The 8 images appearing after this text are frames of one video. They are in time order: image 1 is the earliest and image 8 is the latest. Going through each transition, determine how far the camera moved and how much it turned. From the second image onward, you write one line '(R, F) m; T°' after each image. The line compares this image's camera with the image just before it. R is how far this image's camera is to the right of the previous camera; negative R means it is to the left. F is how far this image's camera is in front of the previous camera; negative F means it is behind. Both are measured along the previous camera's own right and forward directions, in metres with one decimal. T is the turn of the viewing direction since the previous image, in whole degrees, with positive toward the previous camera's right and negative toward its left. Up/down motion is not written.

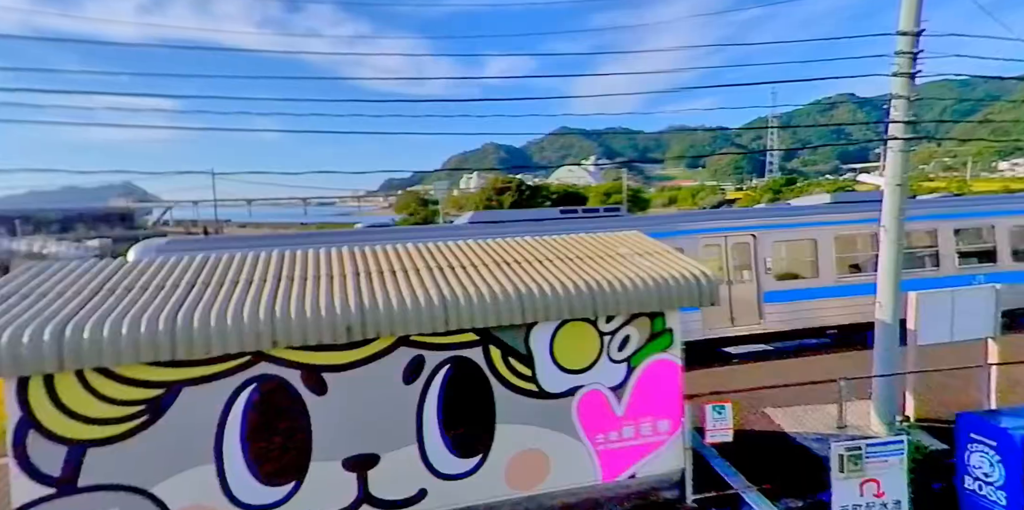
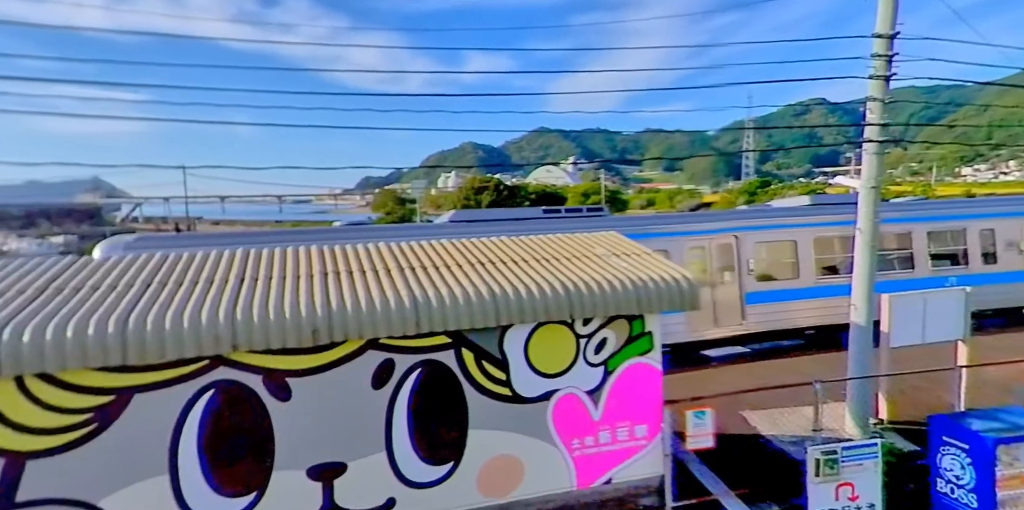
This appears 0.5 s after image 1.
(0.0, +0.2) m; +2°
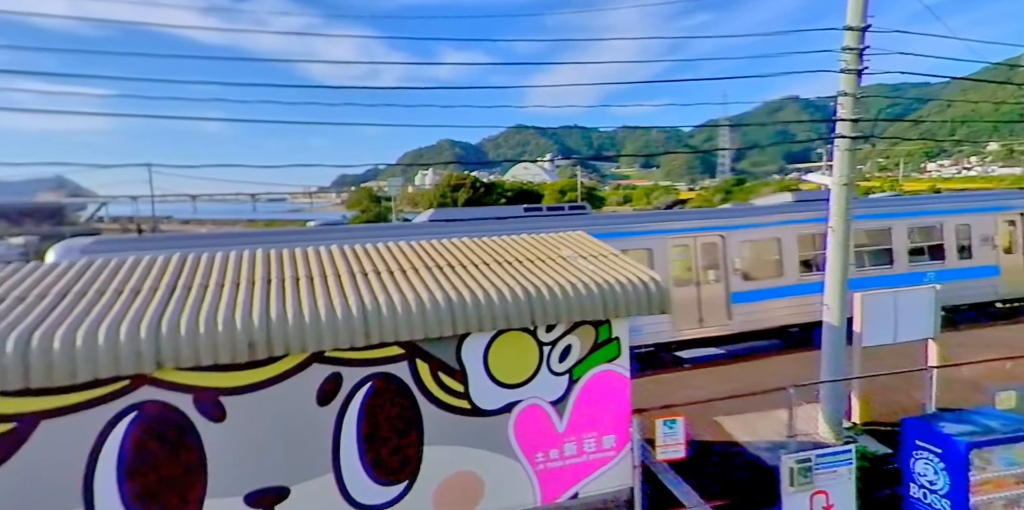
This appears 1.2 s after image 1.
(+0.2, +0.3) m; +2°
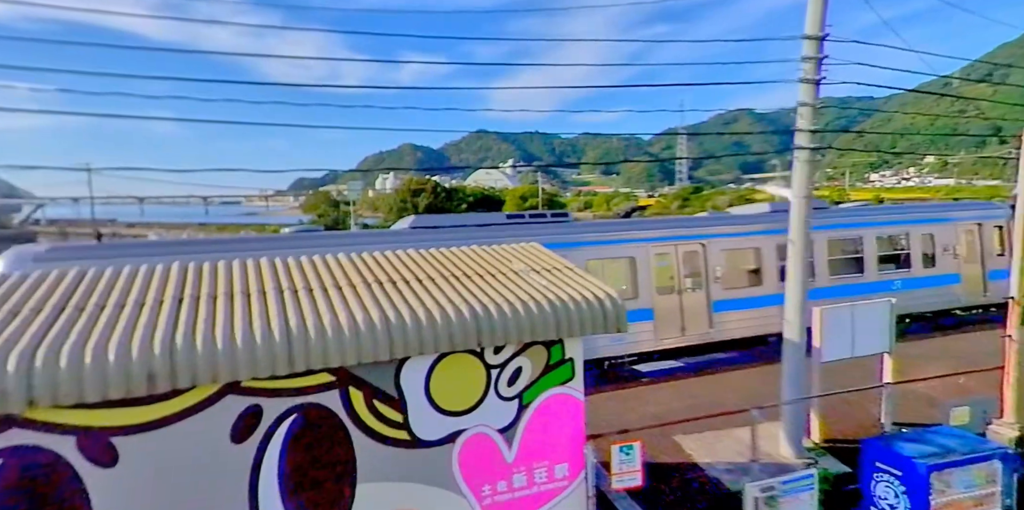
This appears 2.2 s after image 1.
(+0.1, +0.4) m; +4°
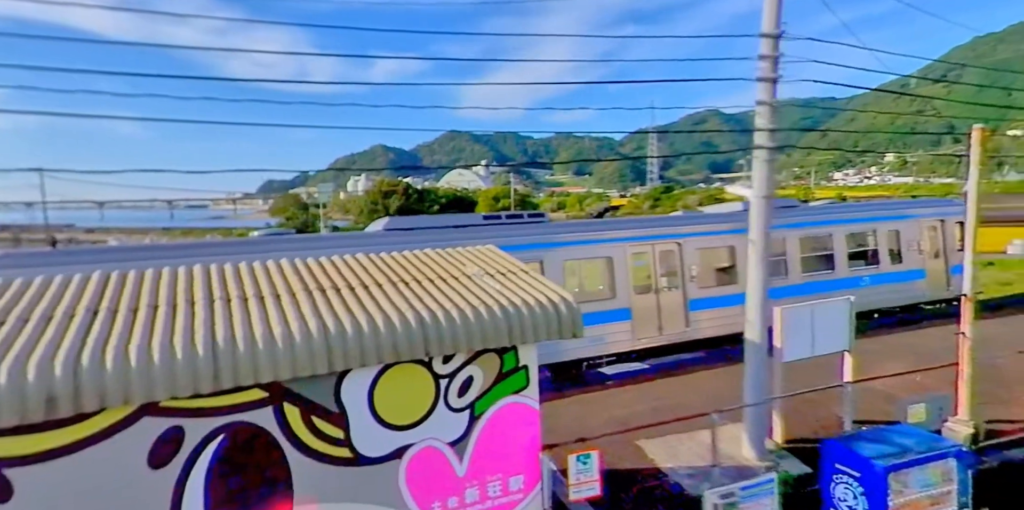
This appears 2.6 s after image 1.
(+0.2, +0.2) m; +3°
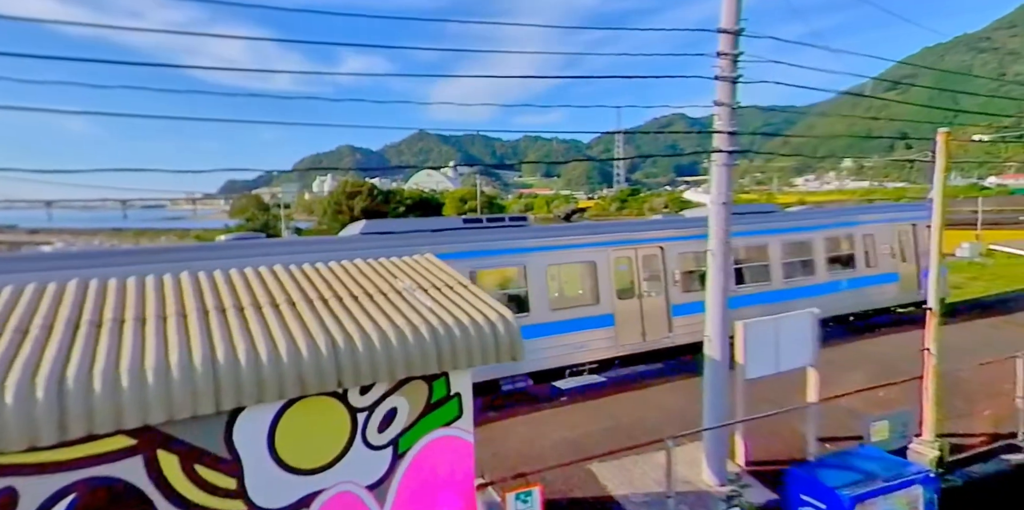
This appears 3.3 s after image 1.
(+0.3, +0.6) m; +3°
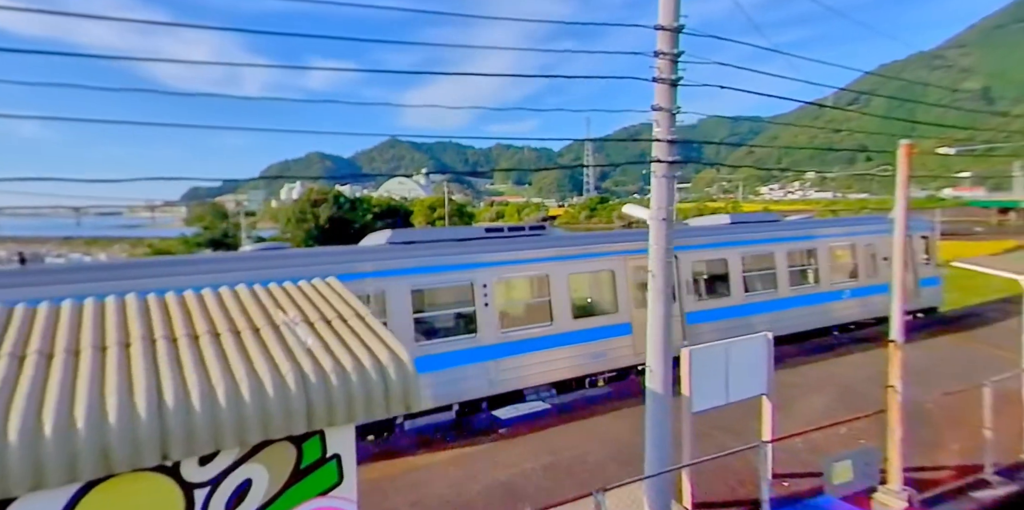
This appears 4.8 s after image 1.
(+0.5, +0.7) m; +3°
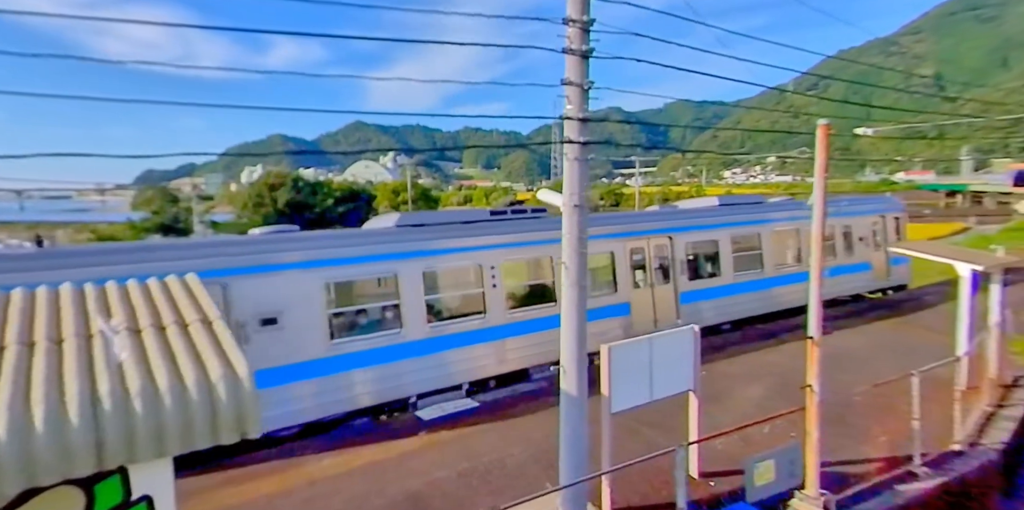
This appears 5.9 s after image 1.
(+0.6, +0.6) m; +3°
